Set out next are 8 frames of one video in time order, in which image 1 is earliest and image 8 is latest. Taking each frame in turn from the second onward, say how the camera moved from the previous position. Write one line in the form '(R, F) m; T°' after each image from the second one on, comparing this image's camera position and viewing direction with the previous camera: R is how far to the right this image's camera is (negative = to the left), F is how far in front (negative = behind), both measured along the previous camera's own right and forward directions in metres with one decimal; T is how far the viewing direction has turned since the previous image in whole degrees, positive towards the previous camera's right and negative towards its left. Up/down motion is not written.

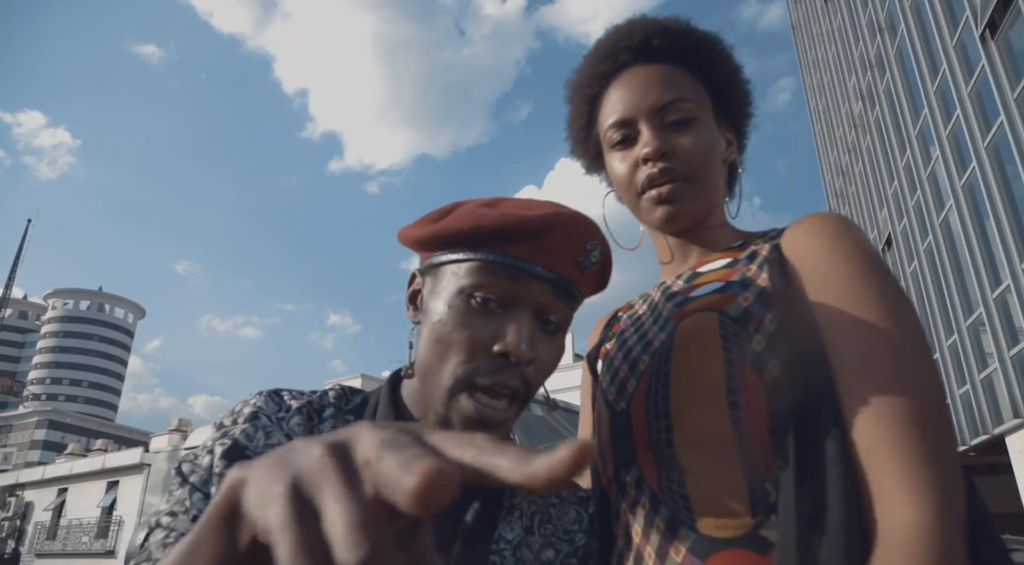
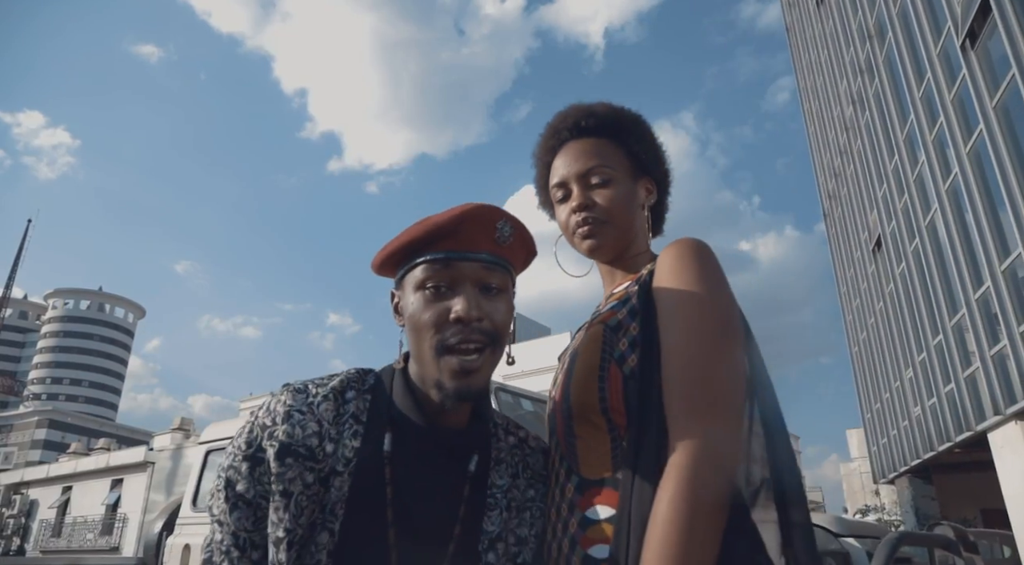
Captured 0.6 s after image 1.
(0.0, -0.3) m; 0°
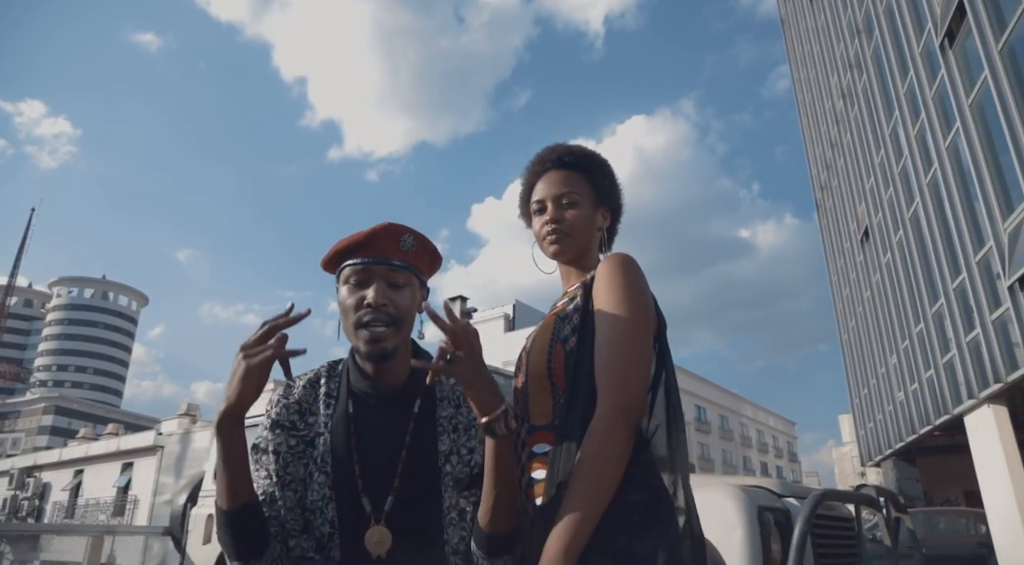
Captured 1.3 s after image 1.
(+0.1, -0.5) m; 0°
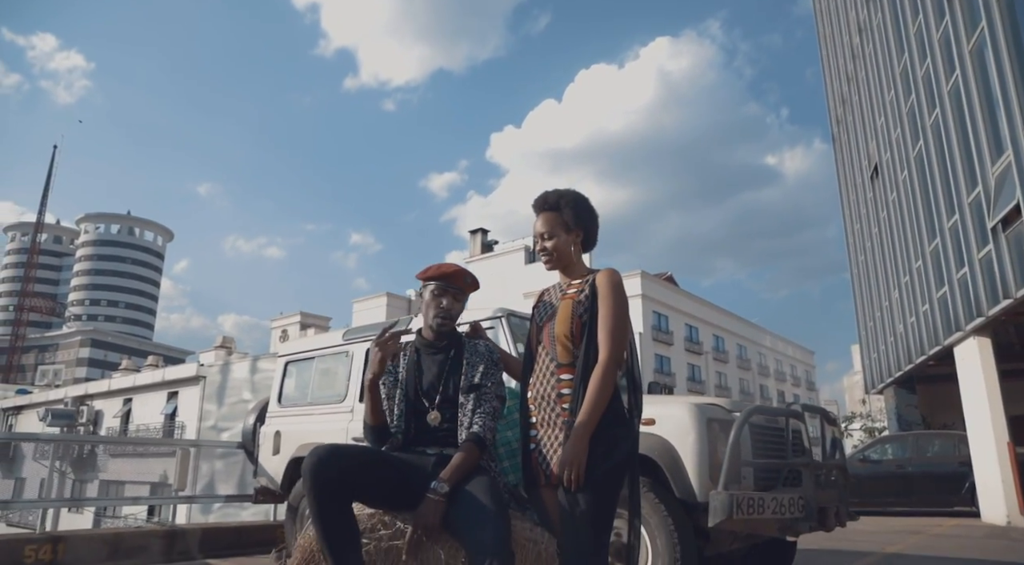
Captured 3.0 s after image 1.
(0.0, -0.8) m; -2°
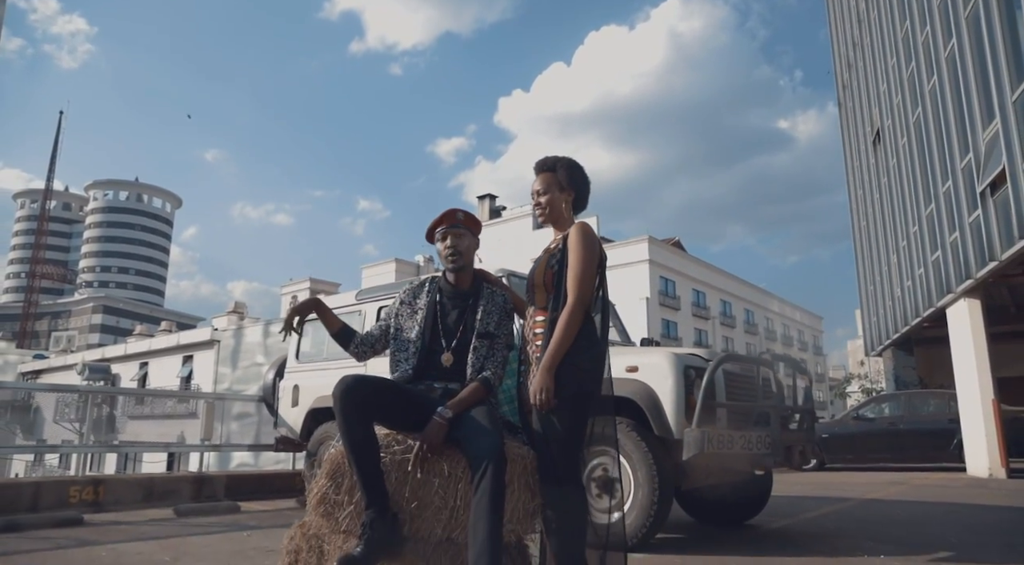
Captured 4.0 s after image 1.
(+0.1, -0.4) m; -1°
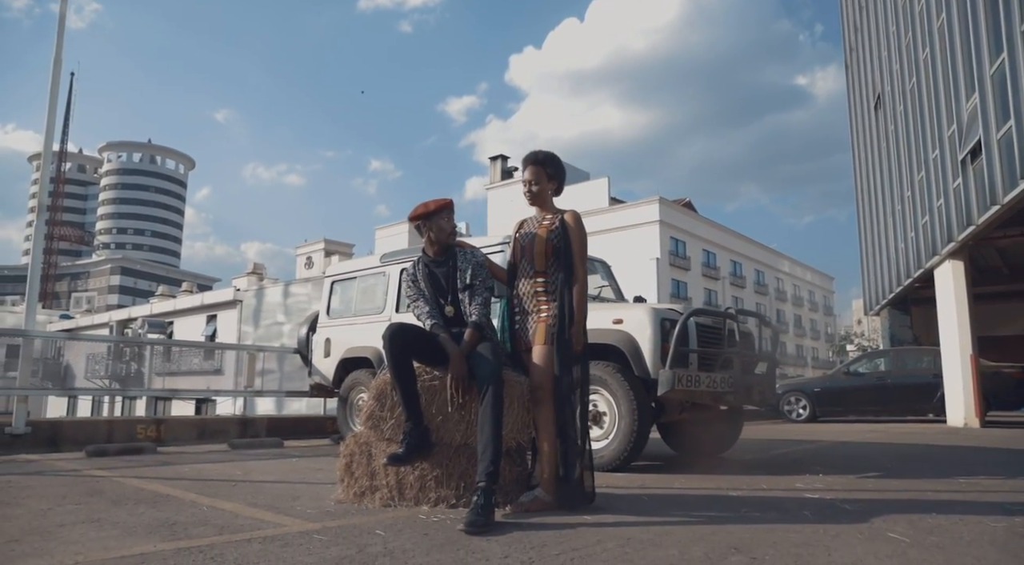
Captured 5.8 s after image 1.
(+0.1, -0.8) m; -1°
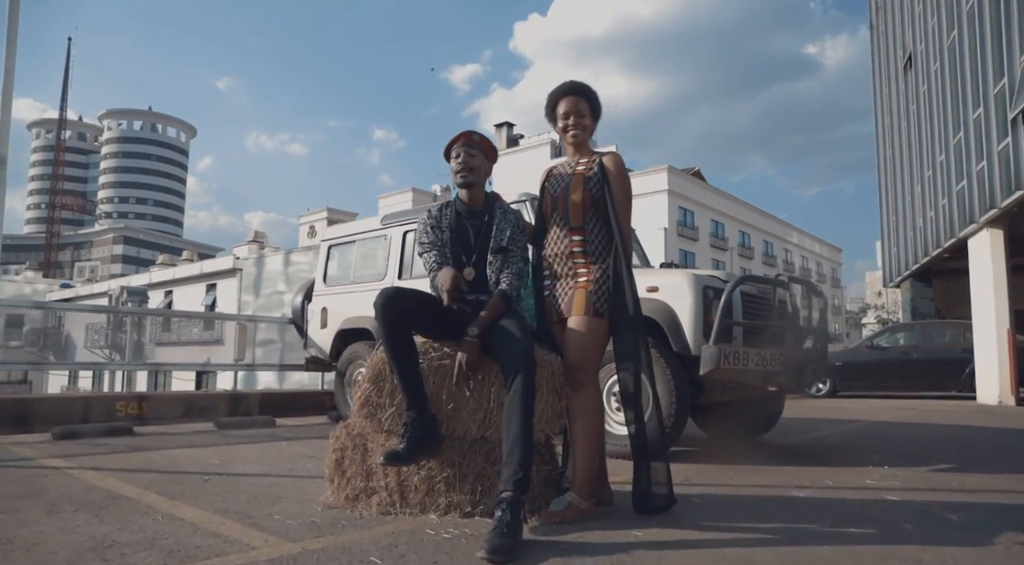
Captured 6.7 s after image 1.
(-0.1, +0.7) m; 0°
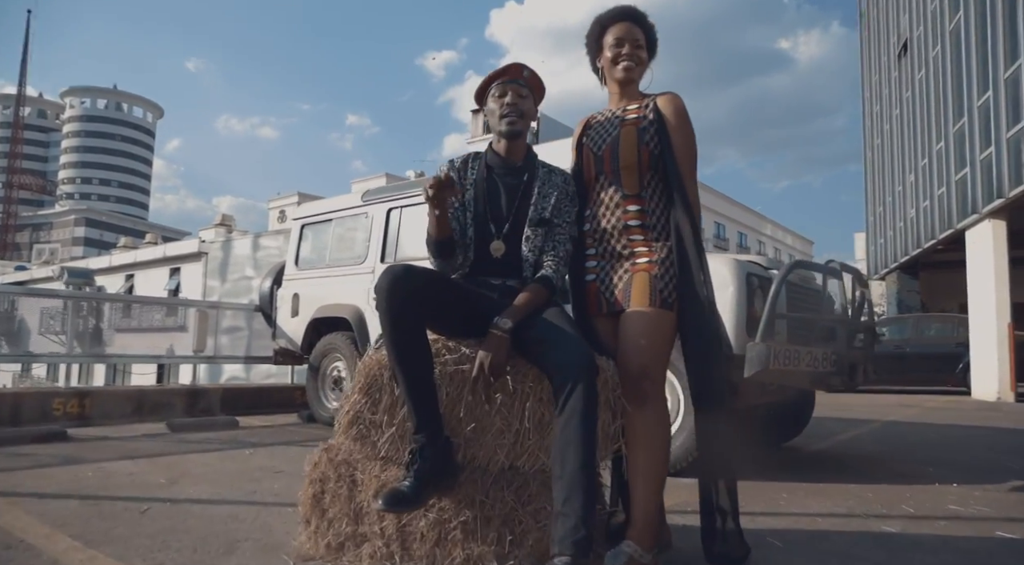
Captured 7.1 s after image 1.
(-0.2, +0.7) m; +2°
